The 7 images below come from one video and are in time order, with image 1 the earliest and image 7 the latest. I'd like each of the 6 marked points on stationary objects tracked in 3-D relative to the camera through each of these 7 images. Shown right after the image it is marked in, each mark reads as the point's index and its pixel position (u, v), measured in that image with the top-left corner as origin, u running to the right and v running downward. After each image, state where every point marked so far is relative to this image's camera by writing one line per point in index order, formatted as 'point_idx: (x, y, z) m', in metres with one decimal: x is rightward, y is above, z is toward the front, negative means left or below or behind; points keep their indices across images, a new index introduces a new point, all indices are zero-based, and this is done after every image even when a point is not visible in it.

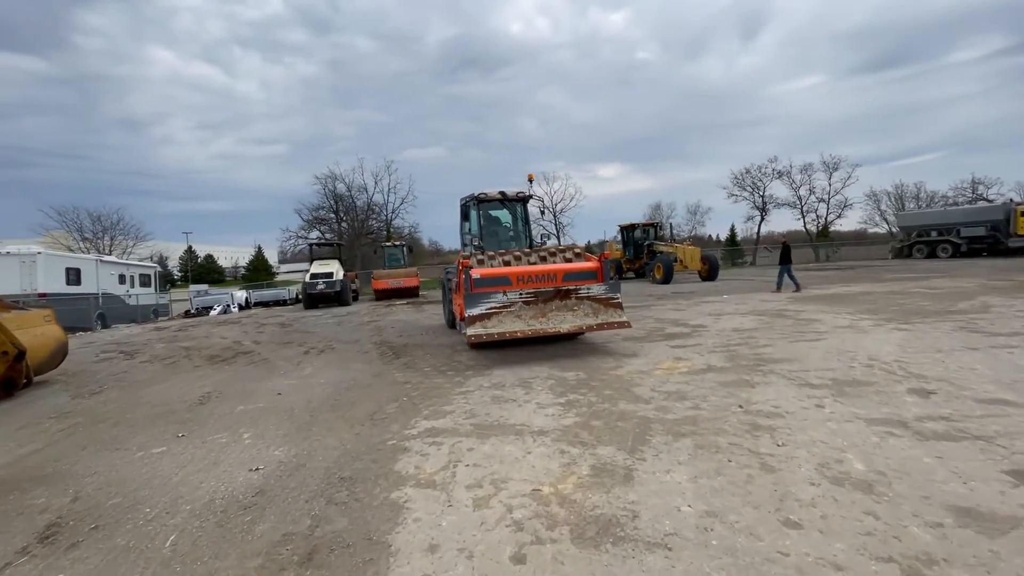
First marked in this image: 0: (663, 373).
0: (+2.1, -1.2, +6.5) m
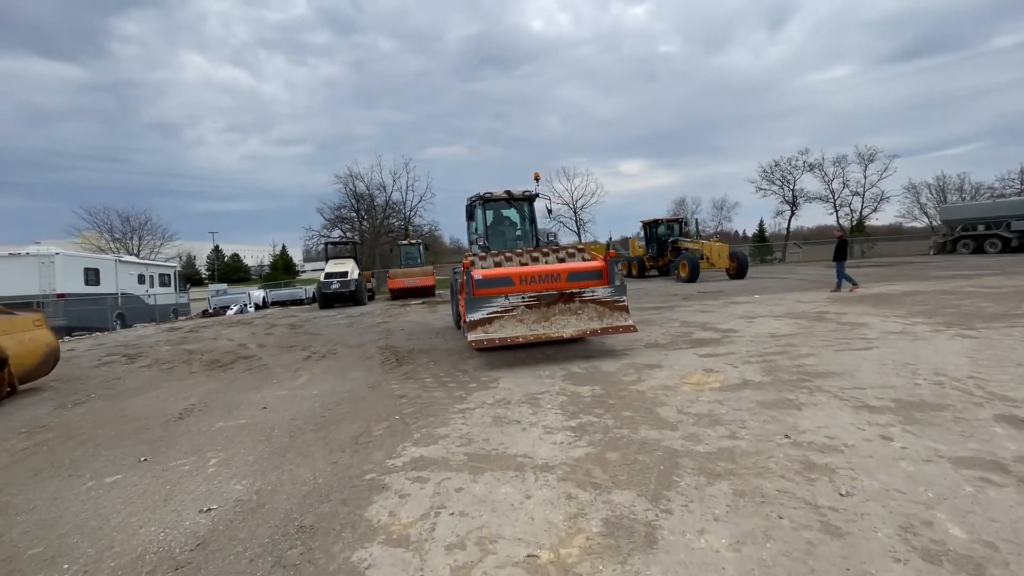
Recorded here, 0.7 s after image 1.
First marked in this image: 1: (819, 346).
0: (+2.1, -1.2, +5.7) m
1: (+4.9, -0.9, +7.6) m
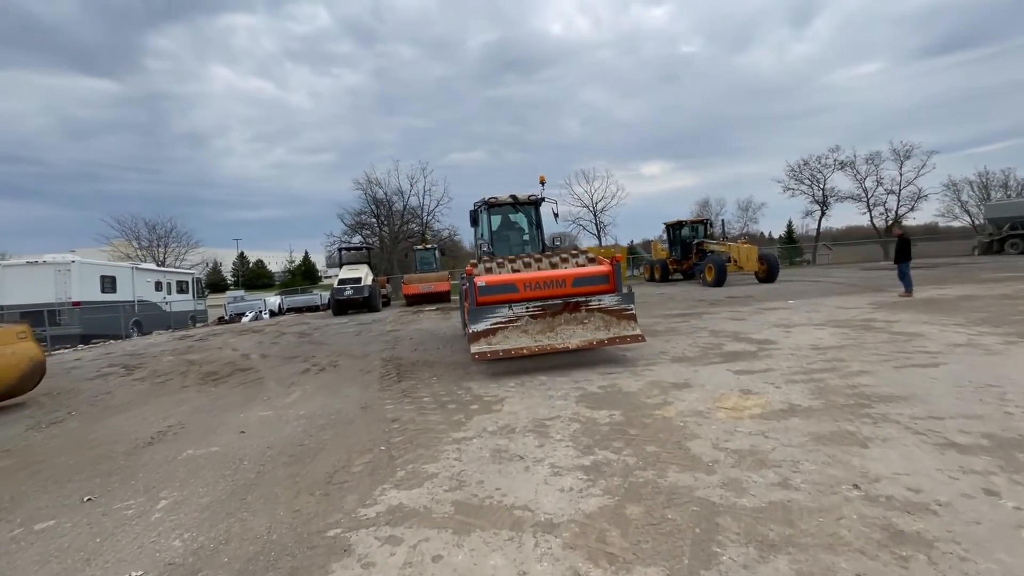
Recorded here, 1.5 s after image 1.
0: (+2.2, -1.3, +4.9) m
1: (+5.0, -1.0, +6.7) m
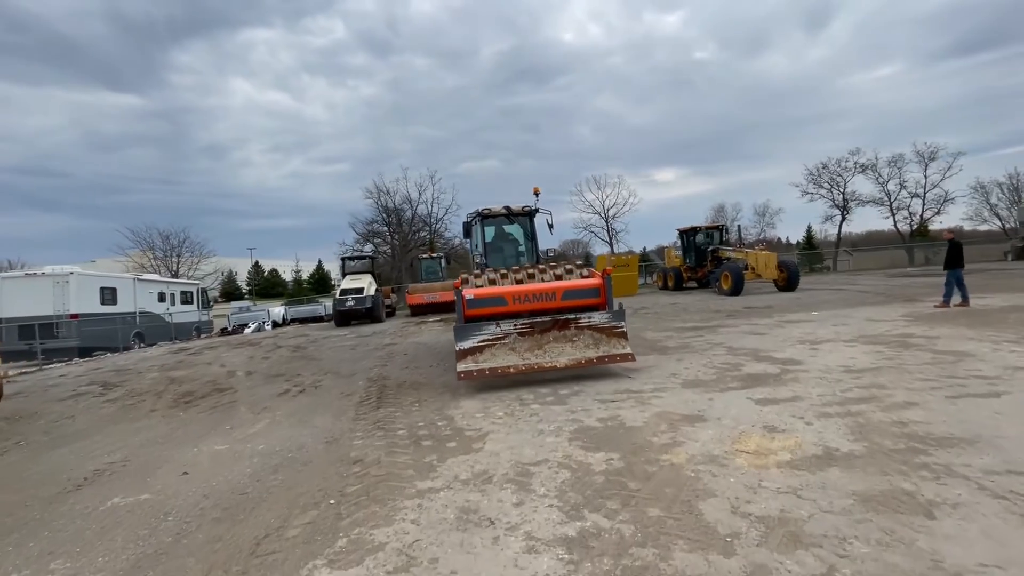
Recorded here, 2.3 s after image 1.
0: (+2.0, -1.5, +4.0) m
1: (+4.9, -1.2, +5.7) m
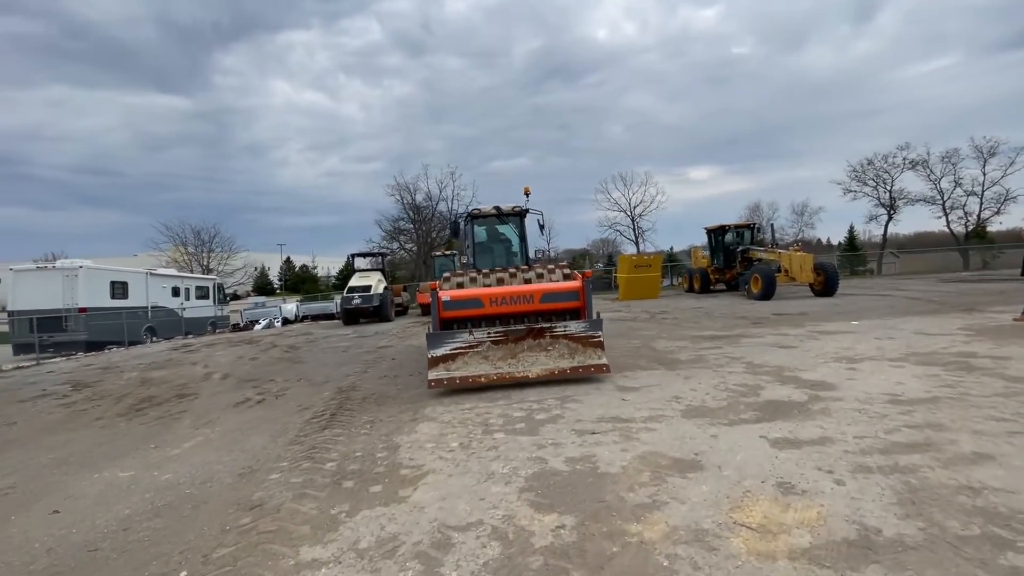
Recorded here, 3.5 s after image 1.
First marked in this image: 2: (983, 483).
0: (+1.4, -1.6, +2.8) m
1: (+4.4, -1.3, +4.4) m
2: (+3.4, -1.4, +3.5) m
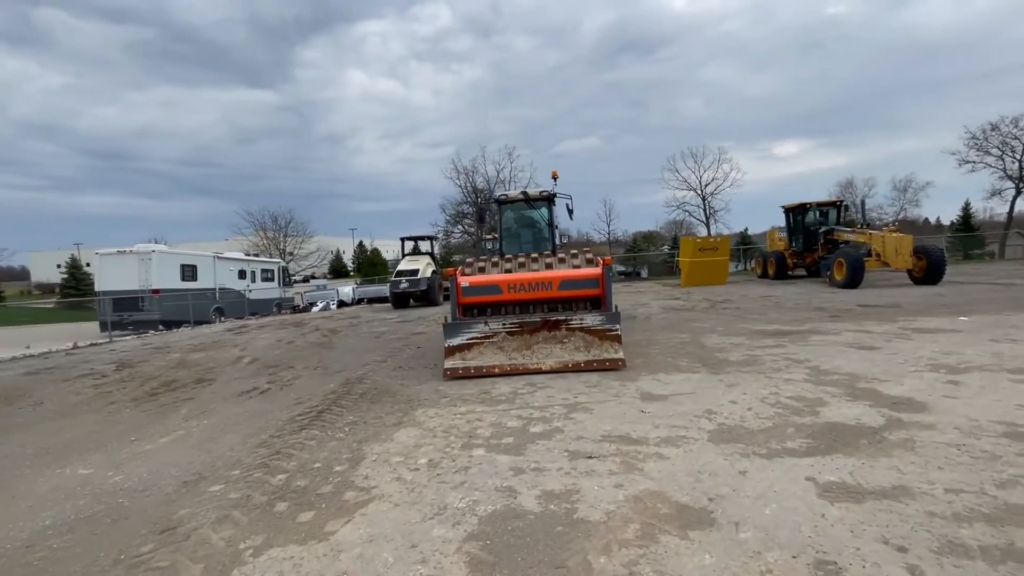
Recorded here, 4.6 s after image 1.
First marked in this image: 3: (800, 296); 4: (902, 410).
0: (+0.9, -1.6, +1.9) m
1: (+4.1, -1.3, +3.0) m
2: (+3.0, -1.4, +2.2) m
3: (+9.3, -0.2, +15.4) m
4: (+3.9, -1.2, +4.7) m
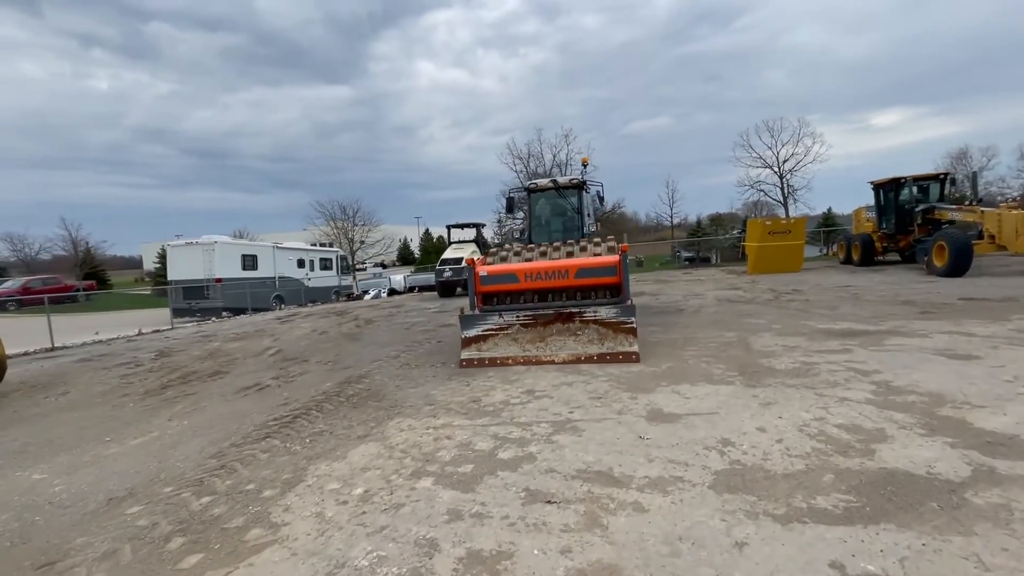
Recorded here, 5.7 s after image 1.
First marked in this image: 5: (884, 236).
0: (+0.2, -1.6, +1.0) m
1: (+3.5, -1.3, +1.7) m
2: (+2.3, -1.5, +1.0) m
3: (+10.4, +0.1, +13.3) m
4: (+3.5, -1.2, +3.4) m
5: (+14.8, +2.1, +19.0) m
